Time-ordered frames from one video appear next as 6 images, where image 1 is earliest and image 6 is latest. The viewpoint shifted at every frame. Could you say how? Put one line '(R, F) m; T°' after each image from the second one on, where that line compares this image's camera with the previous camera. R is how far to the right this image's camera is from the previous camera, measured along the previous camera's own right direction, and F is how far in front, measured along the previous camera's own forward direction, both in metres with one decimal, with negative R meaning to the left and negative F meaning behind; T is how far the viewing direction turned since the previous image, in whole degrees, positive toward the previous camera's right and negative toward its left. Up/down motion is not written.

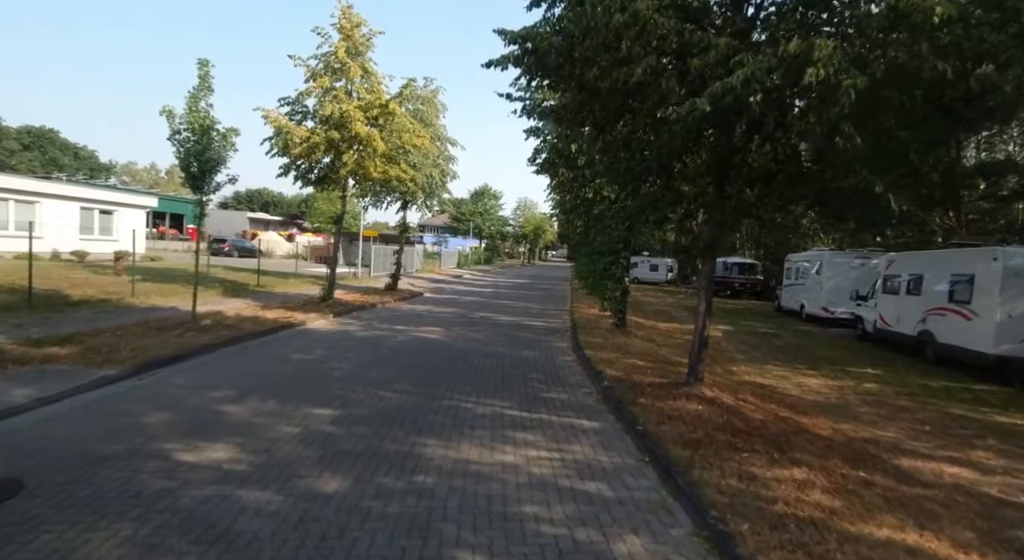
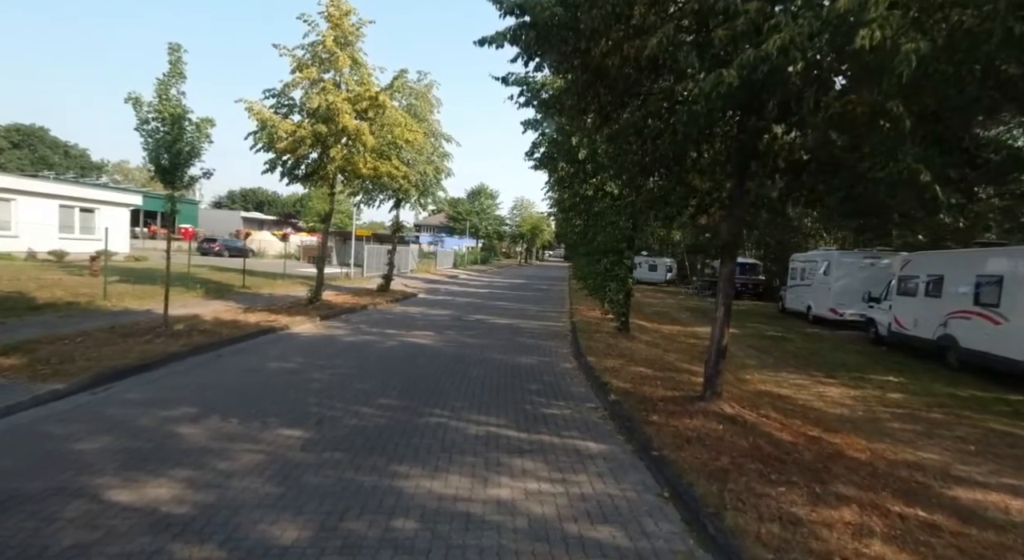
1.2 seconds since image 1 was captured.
(0.0, +0.8) m; 0°
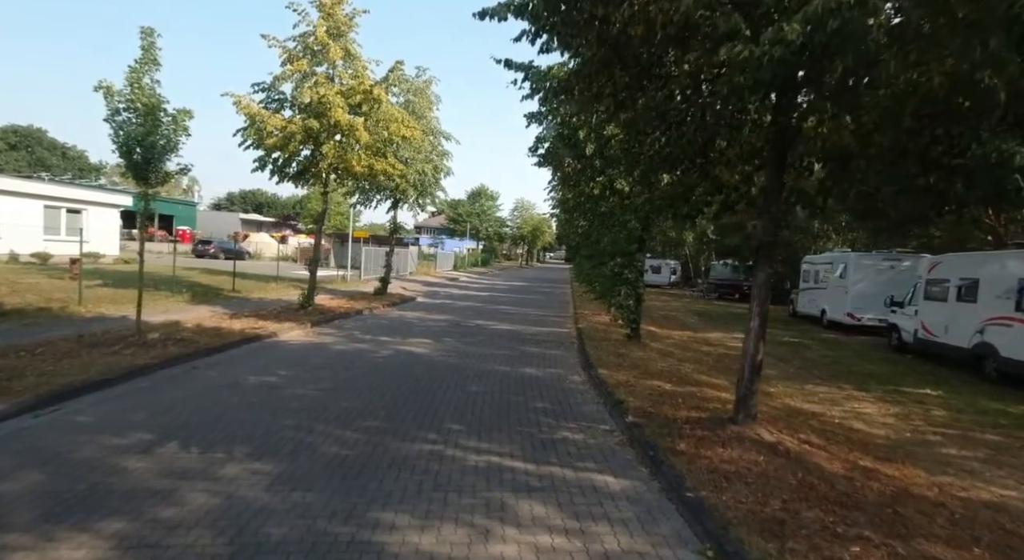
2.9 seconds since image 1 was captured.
(0.0, +0.9) m; 0°
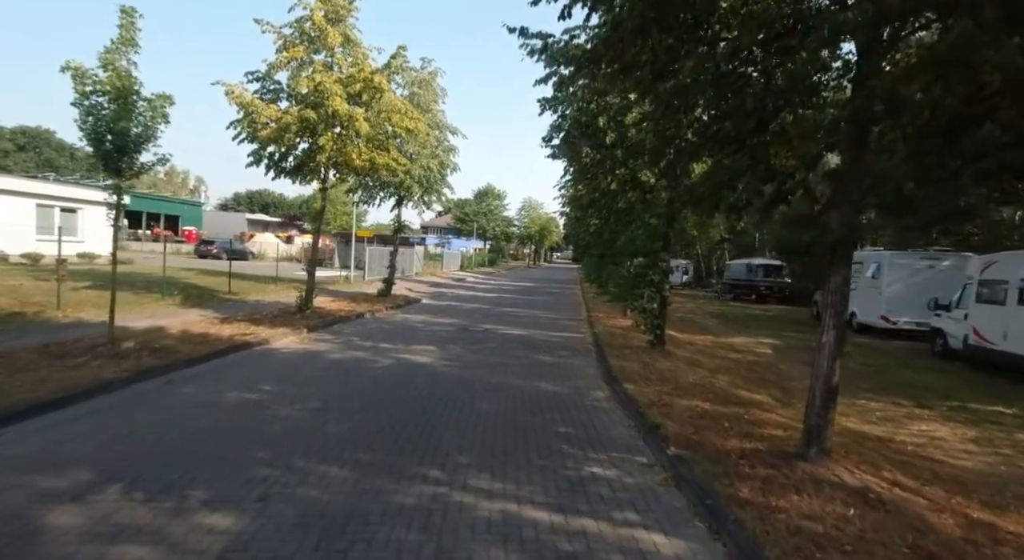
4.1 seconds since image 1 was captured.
(-0.1, +1.1) m; -1°
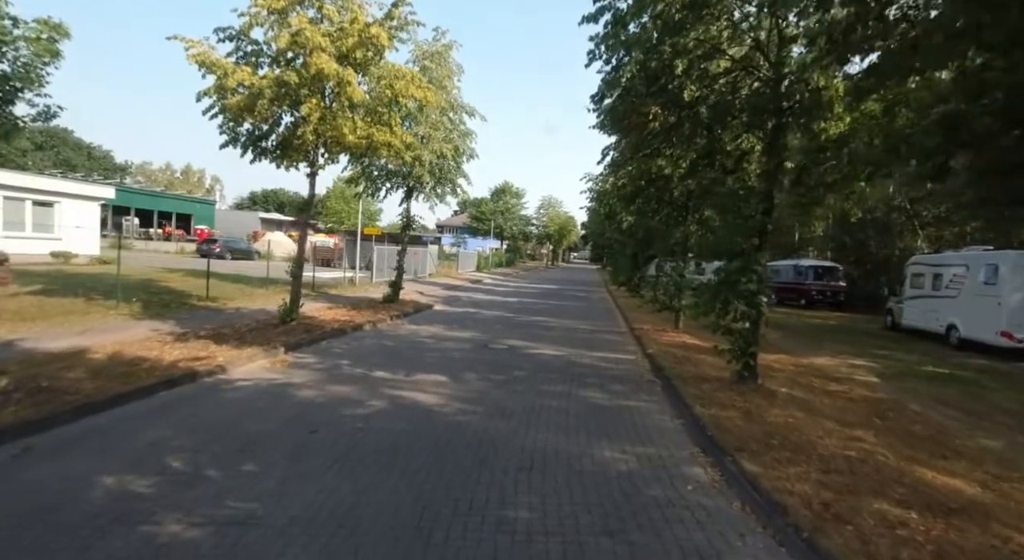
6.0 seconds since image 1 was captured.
(-0.3, +3.2) m; -2°
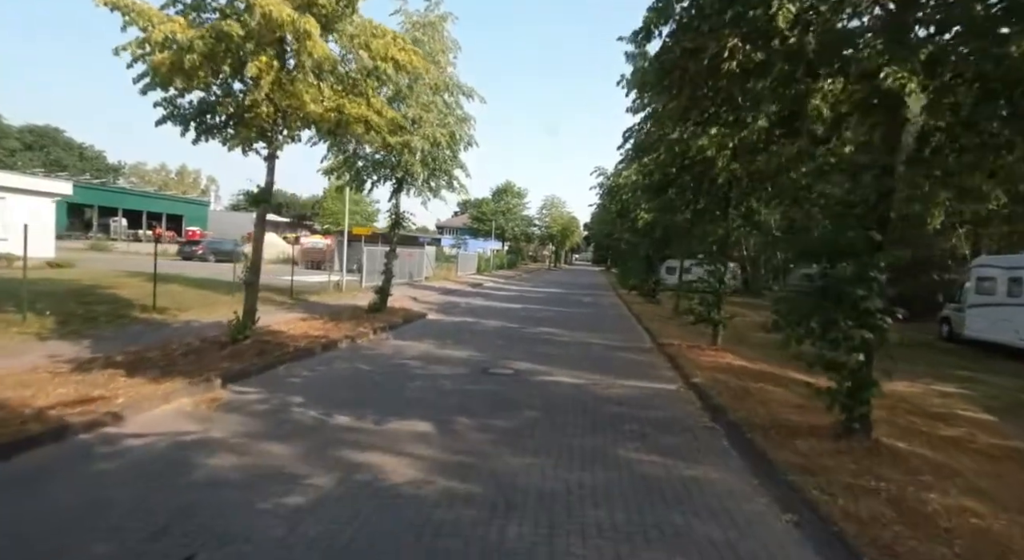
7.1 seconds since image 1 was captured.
(-0.1, +2.7) m; 0°
